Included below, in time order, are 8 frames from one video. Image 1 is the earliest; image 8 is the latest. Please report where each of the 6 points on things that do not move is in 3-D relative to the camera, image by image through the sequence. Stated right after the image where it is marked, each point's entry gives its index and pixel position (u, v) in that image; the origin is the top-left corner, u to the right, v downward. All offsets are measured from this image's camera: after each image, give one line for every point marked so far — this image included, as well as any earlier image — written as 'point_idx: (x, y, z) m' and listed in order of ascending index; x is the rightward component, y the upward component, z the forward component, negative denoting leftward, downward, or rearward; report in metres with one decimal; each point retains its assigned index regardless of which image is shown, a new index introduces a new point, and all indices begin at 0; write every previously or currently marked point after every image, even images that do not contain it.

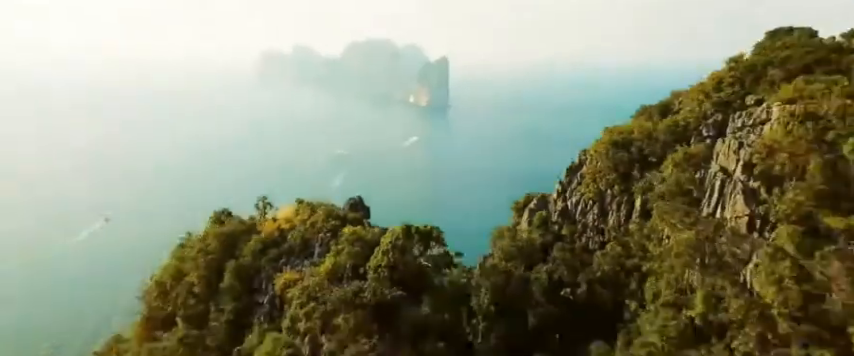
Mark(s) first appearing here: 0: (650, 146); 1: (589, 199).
0: (+3.0, +0.6, +5.9) m
1: (+2.2, -0.2, +6.2) m
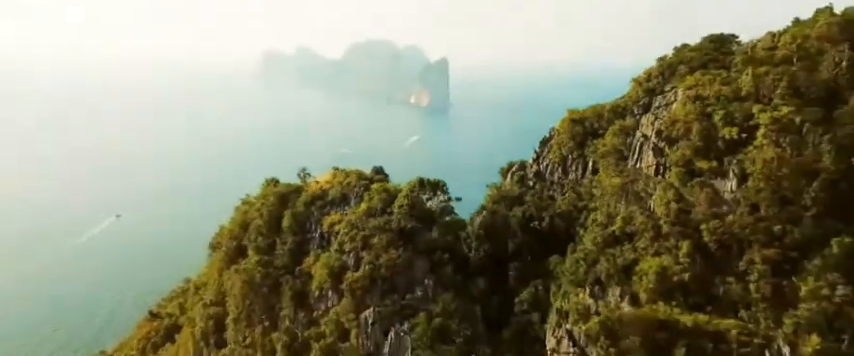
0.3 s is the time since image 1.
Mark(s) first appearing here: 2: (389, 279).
0: (+3.2, +1.2, +8.1) m
1: (+2.3, +0.4, +8.3) m
2: (-0.6, -1.3, +6.7) m
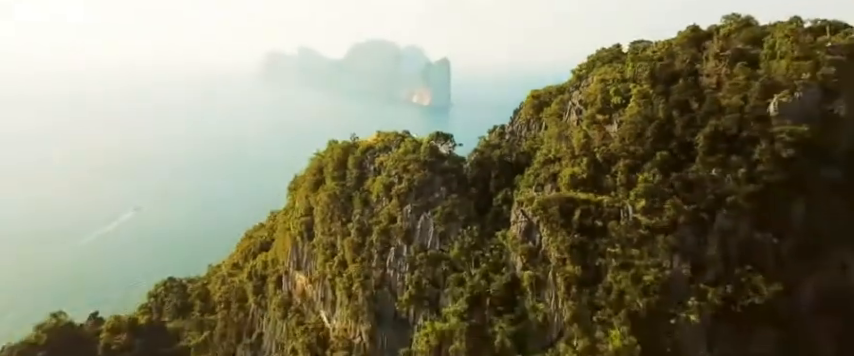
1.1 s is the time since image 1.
0: (+3.5, +2.3, +12.7) m
1: (+2.7, +1.6, +12.9) m
2: (-0.2, -0.2, +11.3) m
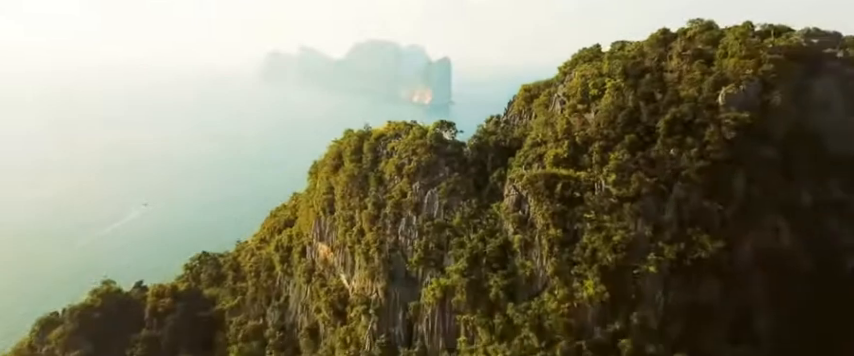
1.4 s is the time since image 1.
0: (+3.7, +2.8, +14.6) m
1: (+2.8, +2.1, +14.8) m
2: (0.0, +0.3, +13.2) m
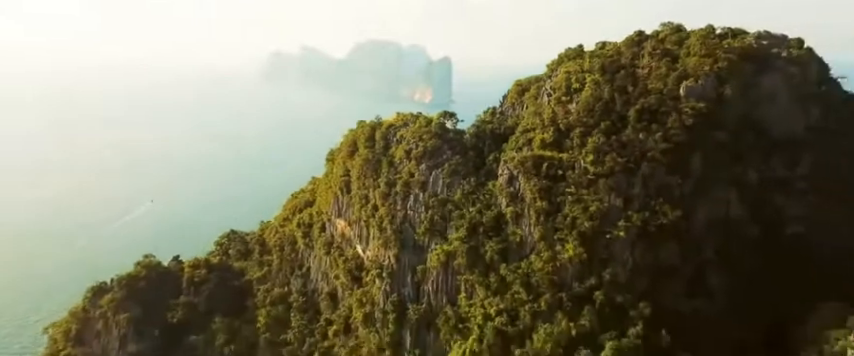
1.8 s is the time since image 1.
0: (+3.9, +3.4, +16.6) m
1: (+3.0, +2.6, +16.9) m
2: (+0.1, +0.9, +15.2) m
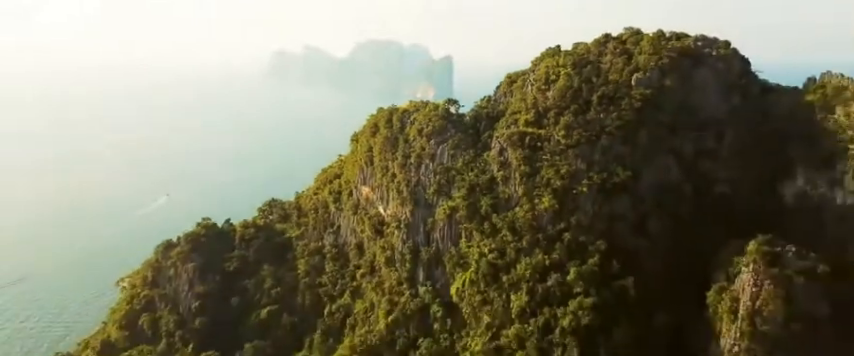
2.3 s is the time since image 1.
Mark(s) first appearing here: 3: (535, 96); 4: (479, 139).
0: (+4.2, +4.5, +20.5) m
1: (+3.3, +3.7, +20.8) m
2: (+0.4, +2.0, +19.1) m
3: (+4.2, +3.2, +18.7) m
4: (+2.1, +1.5, +19.2) m
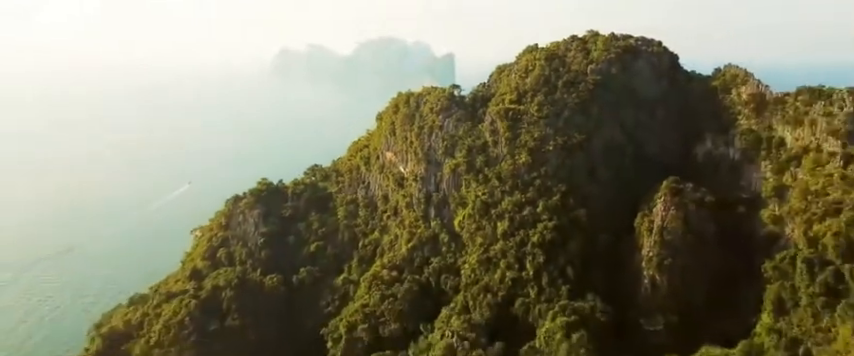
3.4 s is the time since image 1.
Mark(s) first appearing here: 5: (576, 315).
0: (+4.7, +6.3, +26.8) m
1: (+3.8, +5.5, +27.1) m
2: (+1.0, +3.8, +25.5) m
3: (+4.7, +5.0, +25.0) m
4: (+2.6, +3.3, +25.6) m
5: (+5.7, -5.2, +18.2) m
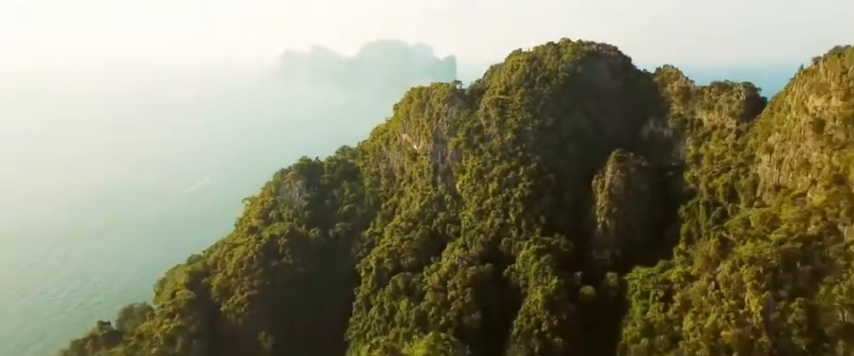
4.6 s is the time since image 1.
0: (+5.2, +7.9, +33.9) m
1: (+4.4, +7.2, +34.2) m
2: (+1.5, +5.4, +32.6) m
3: (+5.3, +6.7, +32.1) m
4: (+3.1, +5.0, +32.7) m
5: (+6.2, -3.6, +25.3) m
